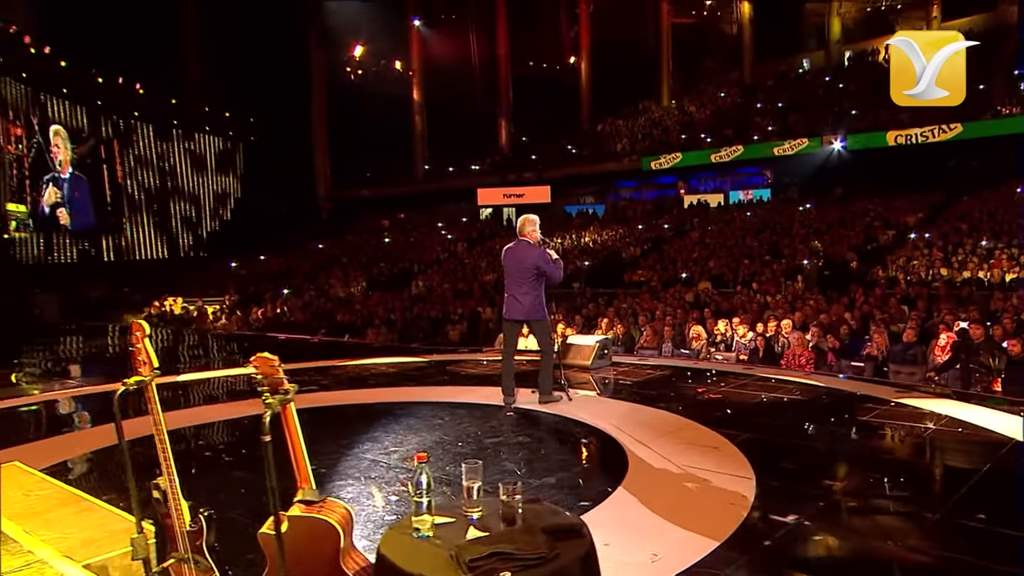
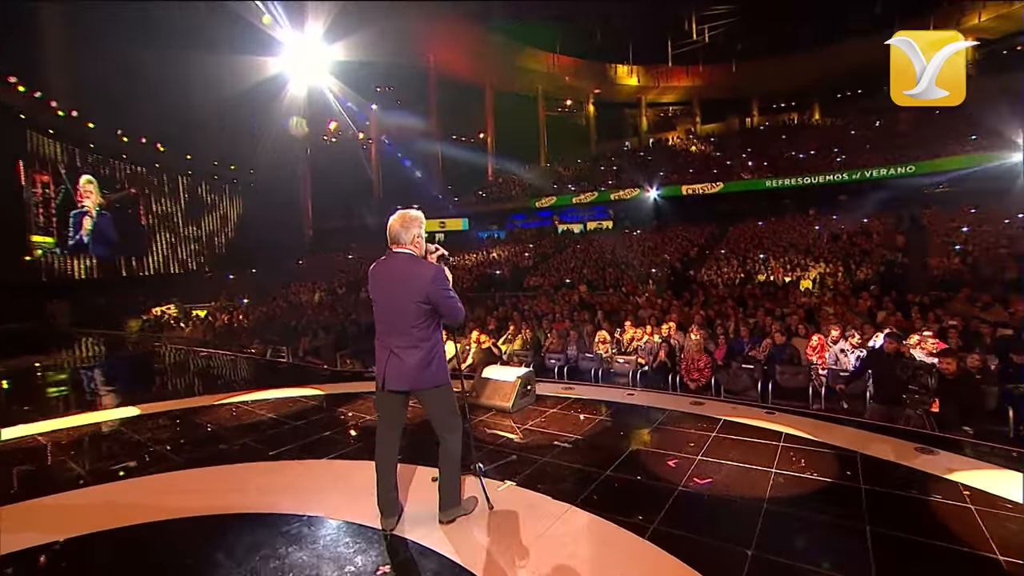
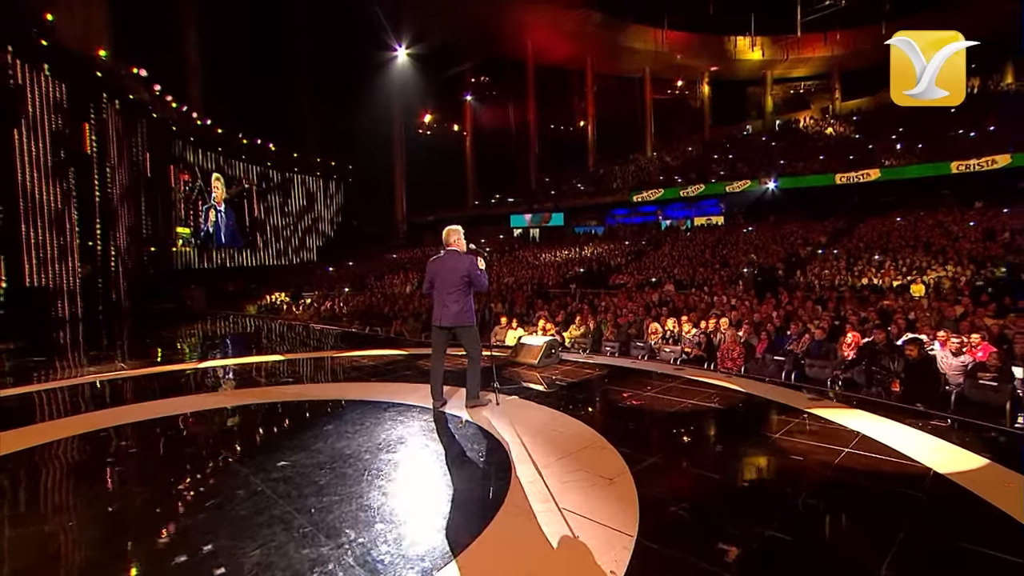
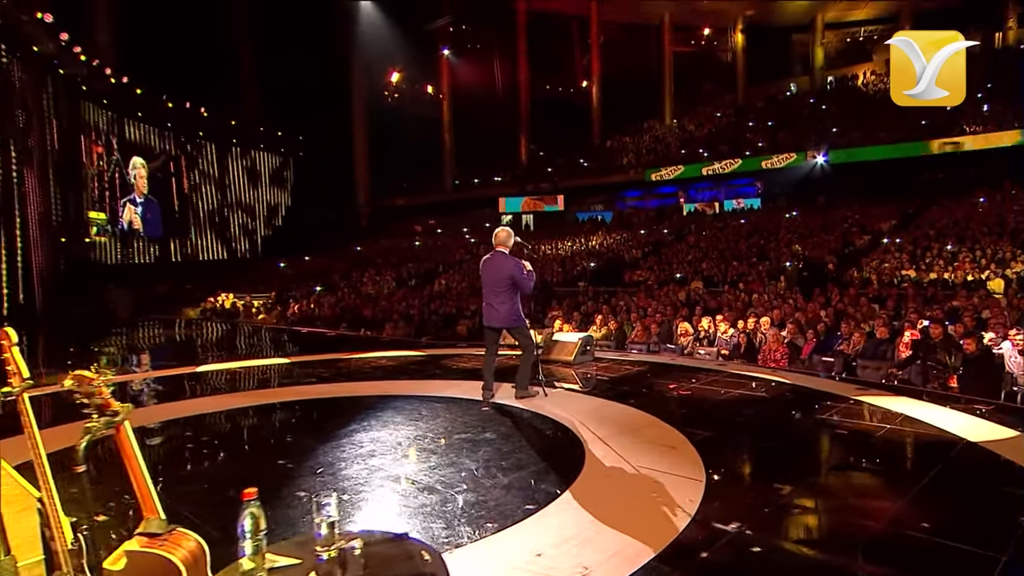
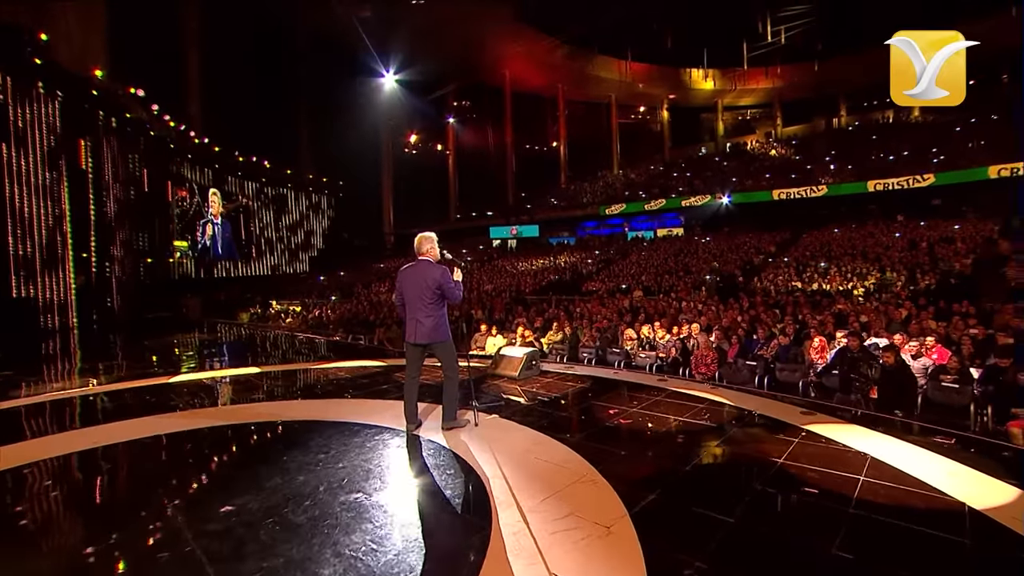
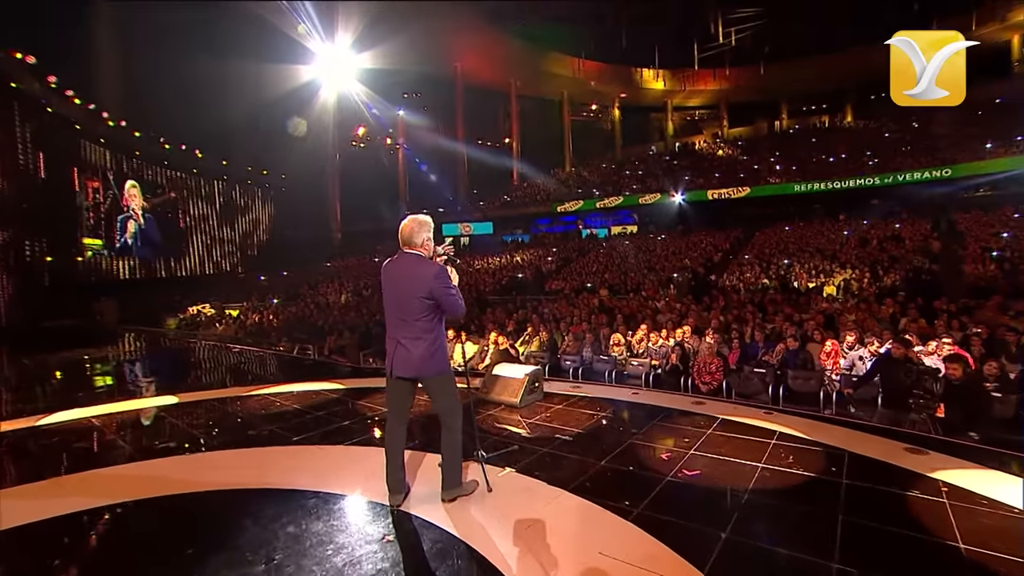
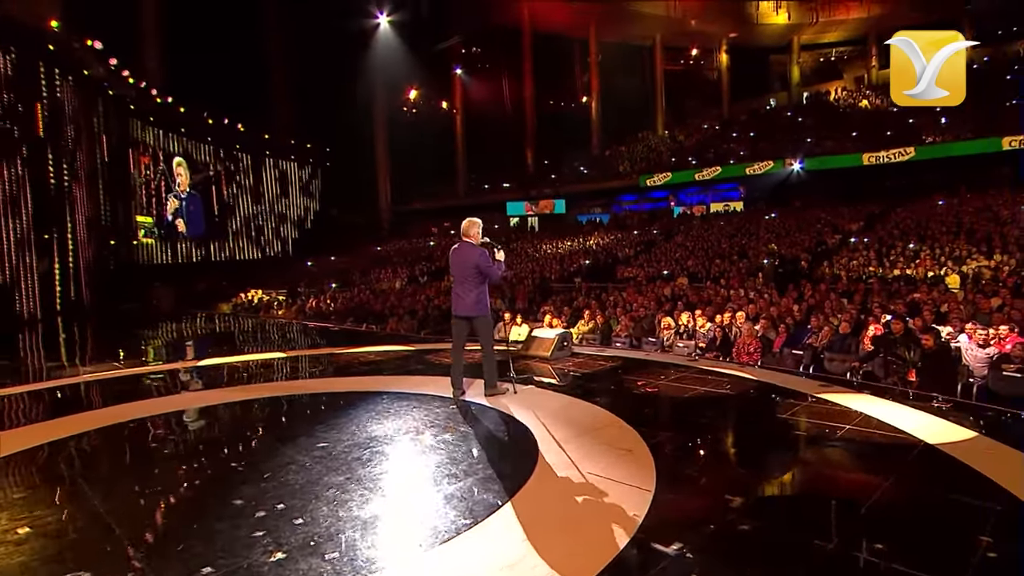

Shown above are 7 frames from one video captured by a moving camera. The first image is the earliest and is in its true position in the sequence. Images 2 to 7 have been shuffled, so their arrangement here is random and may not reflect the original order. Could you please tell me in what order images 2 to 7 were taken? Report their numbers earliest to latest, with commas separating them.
4, 7, 3, 5, 6, 2
